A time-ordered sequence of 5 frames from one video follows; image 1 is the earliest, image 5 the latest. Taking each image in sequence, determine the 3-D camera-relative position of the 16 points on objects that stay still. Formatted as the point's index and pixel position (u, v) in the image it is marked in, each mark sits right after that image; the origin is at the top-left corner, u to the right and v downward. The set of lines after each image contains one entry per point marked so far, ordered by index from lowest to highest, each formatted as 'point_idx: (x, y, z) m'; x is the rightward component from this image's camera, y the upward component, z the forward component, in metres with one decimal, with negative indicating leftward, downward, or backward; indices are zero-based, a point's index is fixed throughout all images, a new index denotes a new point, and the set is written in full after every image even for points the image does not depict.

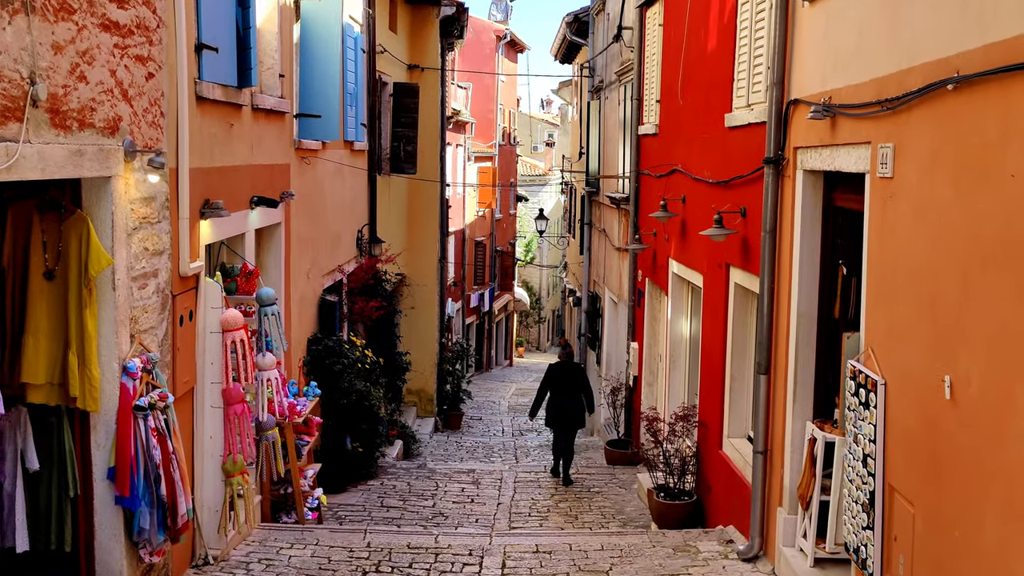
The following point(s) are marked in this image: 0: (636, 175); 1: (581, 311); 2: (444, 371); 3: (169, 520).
0: (+1.4, +1.3, +11.2) m
1: (+1.3, -0.4, +17.4) m
2: (-1.1, -1.4, +16.2) m
3: (-1.7, -1.2, +4.9) m
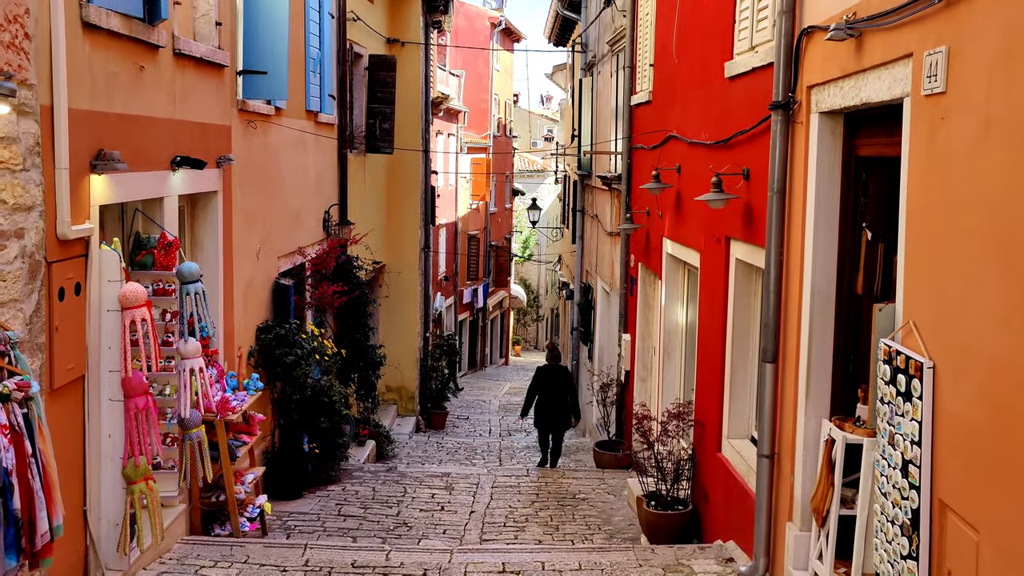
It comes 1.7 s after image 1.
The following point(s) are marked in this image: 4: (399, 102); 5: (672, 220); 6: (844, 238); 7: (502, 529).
0: (+1.2, +1.4, +10.2) m
1: (+1.1, -0.3, +16.4) m
2: (-1.3, -1.3, +15.2) m
3: (-2.0, -1.0, +3.9) m
4: (-1.7, +2.7, +14.2) m
5: (+1.3, +0.6, +7.9) m
6: (+1.6, +0.2, +4.6) m
7: (-0.1, -1.9, +7.7) m
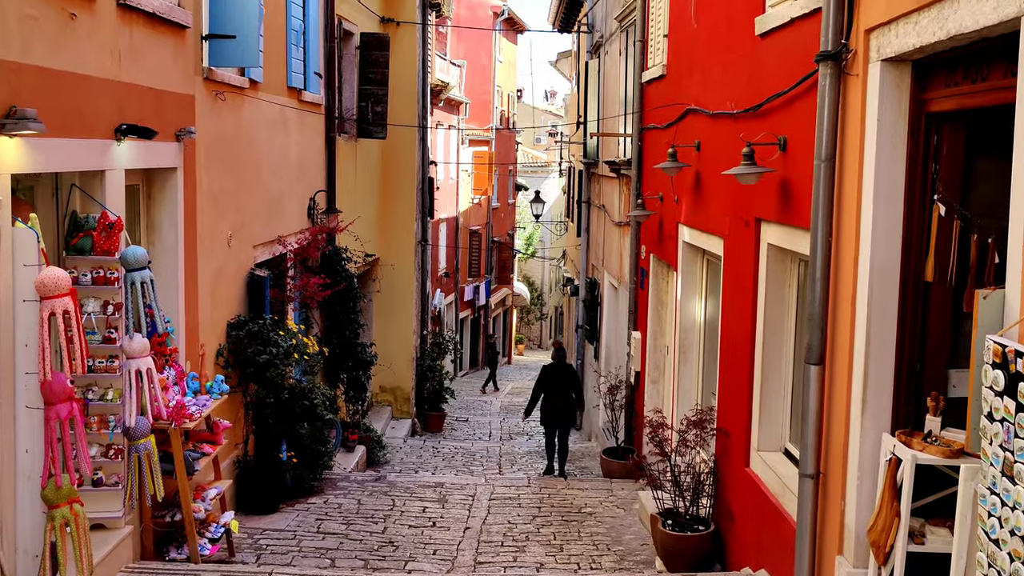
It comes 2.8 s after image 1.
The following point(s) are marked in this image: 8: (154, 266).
0: (+1.2, +1.5, +9.4) m
1: (+1.1, -0.2, +15.6) m
2: (-1.3, -1.2, +14.4) m
3: (-2.0, -1.0, +3.1) m
4: (-1.7, +2.8, +13.4) m
5: (+1.3, +0.6, +7.1) m
6: (+1.6, +0.3, +3.8) m
7: (-0.1, -1.9, +6.8) m
8: (-2.3, +0.1, +6.2) m
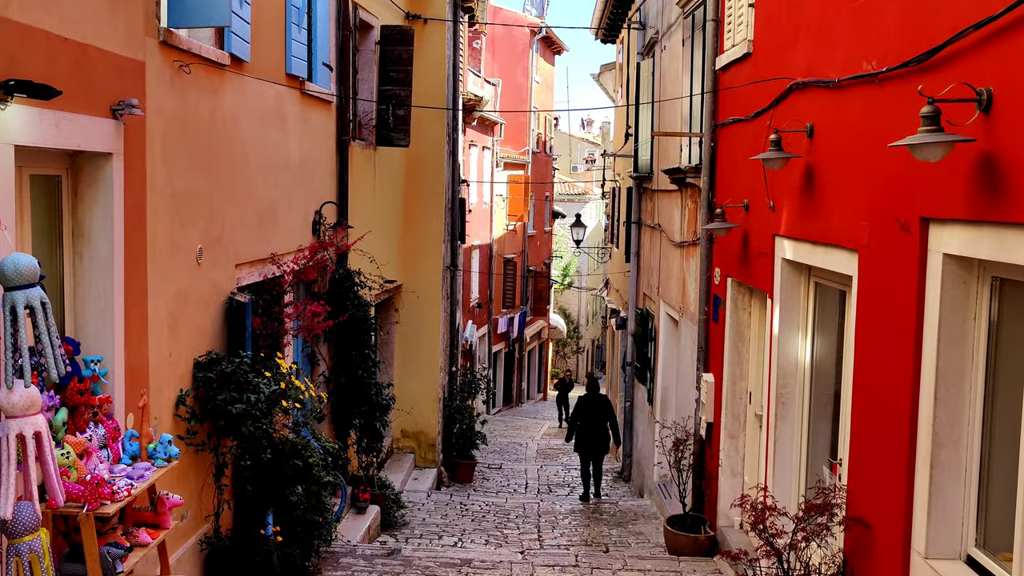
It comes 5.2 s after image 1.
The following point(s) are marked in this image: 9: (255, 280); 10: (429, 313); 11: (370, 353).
0: (+1.6, +1.2, +7.7) m
1: (+1.7, -0.7, +13.9) m
2: (-0.8, -1.6, +12.7) m
3: (-1.9, -1.0, +1.5) m
4: (-1.2, +2.4, +11.9) m
5: (+1.6, +0.5, +5.4) m
6: (+1.7, +0.2, +2.1) m
7: (+0.2, -2.0, +5.1) m
8: (-2.0, 0.0, +4.6) m
9: (-1.8, +0.1, +6.8) m
10: (-1.0, -0.3, +11.8) m
11: (-1.3, -0.6, +9.2) m
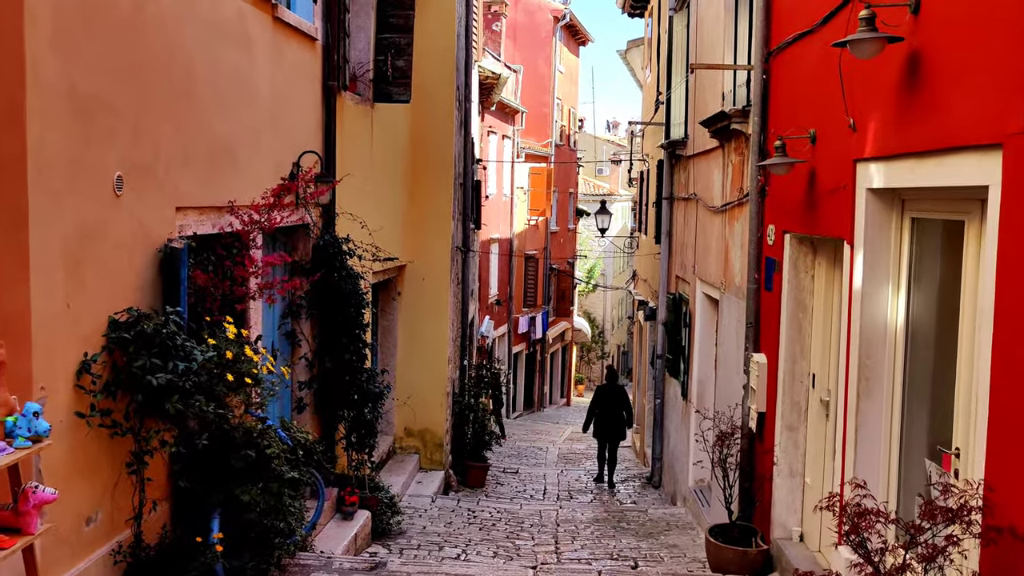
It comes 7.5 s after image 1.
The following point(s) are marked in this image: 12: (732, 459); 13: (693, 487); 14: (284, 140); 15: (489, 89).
0: (+1.7, +1.5, +6.4) m
1: (+1.9, -0.5, +12.5) m
2: (-0.6, -1.4, +11.4) m
3: (-2.0, -0.7, +0.2) m
4: (-1.0, +2.7, +10.7) m
5: (+1.6, +0.7, +4.1) m
6: (+1.6, +0.5, +0.7) m
7: (+0.2, -1.7, +3.8) m
8: (-2.1, +0.3, +3.3) m
9: (-1.8, +0.3, +5.5) m
10: (-0.8, -0.1, +10.6) m
11: (-1.2, -0.4, +7.9) m
12: (+1.6, -1.2, +6.9) m
13: (+1.7, -1.9, +8.9) m
14: (-1.6, +1.0, +6.8) m
15: (-0.4, +3.7, +17.8) m
